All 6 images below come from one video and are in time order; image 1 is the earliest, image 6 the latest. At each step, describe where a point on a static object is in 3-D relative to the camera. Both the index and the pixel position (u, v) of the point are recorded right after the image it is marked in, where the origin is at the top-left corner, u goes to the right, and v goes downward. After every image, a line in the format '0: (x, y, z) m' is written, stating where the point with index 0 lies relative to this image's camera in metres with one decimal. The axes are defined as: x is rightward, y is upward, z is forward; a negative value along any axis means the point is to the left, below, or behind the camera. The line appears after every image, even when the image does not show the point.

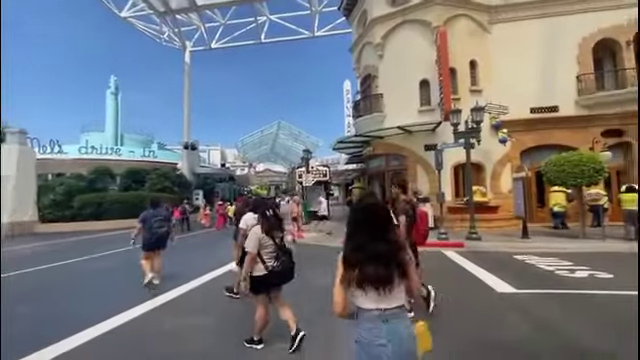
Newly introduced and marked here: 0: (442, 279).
0: (+2.5, -2.0, +10.2) m
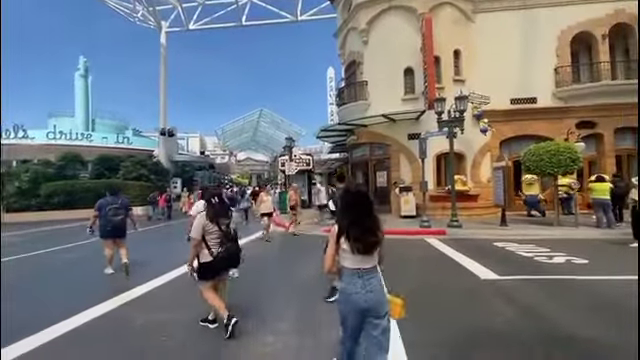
0: (+2.2, -1.7, +10.4) m
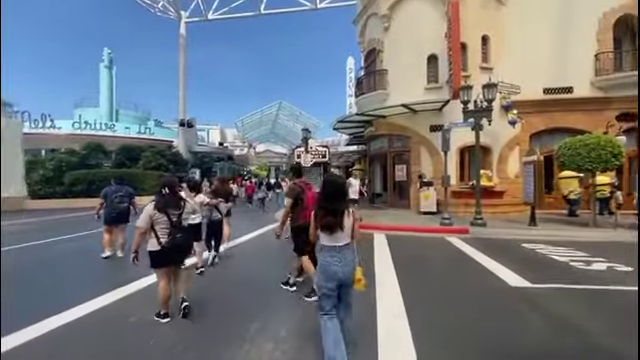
0: (+2.4, -1.6, +9.4) m
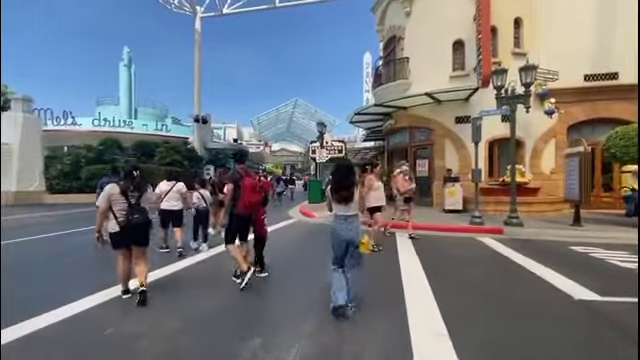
0: (+2.7, -1.5, +8.2) m
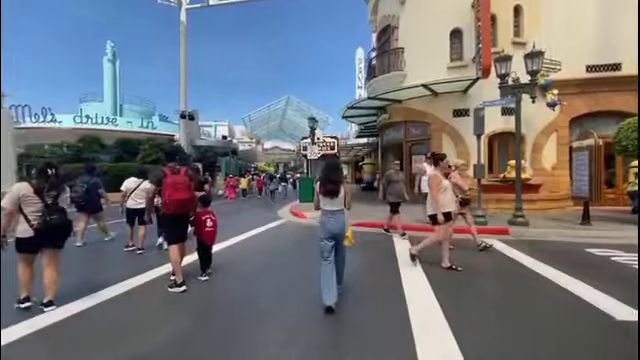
0: (+2.5, -1.4, +7.4) m
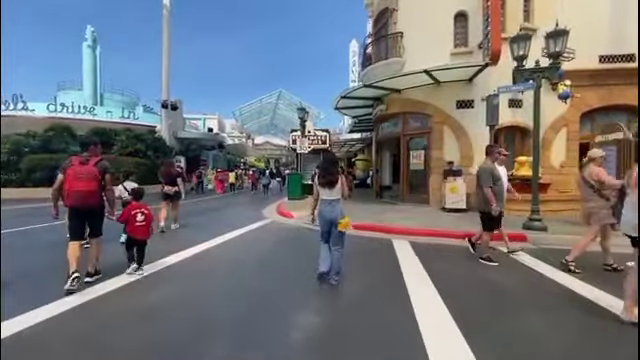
0: (+2.3, -1.4, +6.1) m
